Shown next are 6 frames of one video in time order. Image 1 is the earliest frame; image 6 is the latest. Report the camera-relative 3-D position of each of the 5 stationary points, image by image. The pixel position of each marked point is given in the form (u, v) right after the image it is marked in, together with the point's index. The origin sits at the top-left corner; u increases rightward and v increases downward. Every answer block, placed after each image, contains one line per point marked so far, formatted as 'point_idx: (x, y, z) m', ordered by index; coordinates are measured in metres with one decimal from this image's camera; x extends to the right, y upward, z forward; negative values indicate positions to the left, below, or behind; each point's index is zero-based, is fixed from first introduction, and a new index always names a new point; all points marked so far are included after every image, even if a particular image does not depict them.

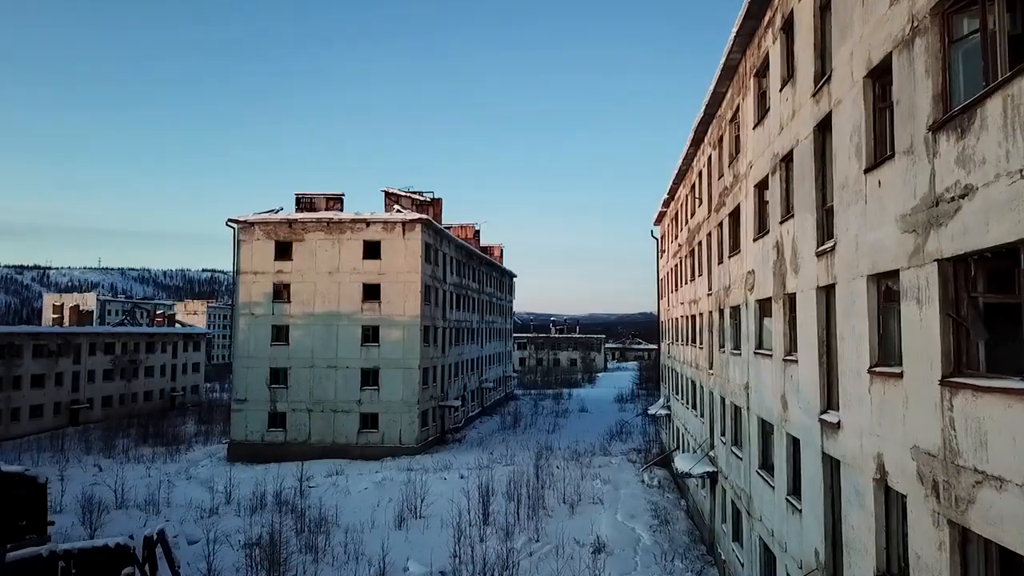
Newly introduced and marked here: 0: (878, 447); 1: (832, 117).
0: (+4.1, -1.8, +7.6) m
1: (+4.4, +2.4, +9.3) m
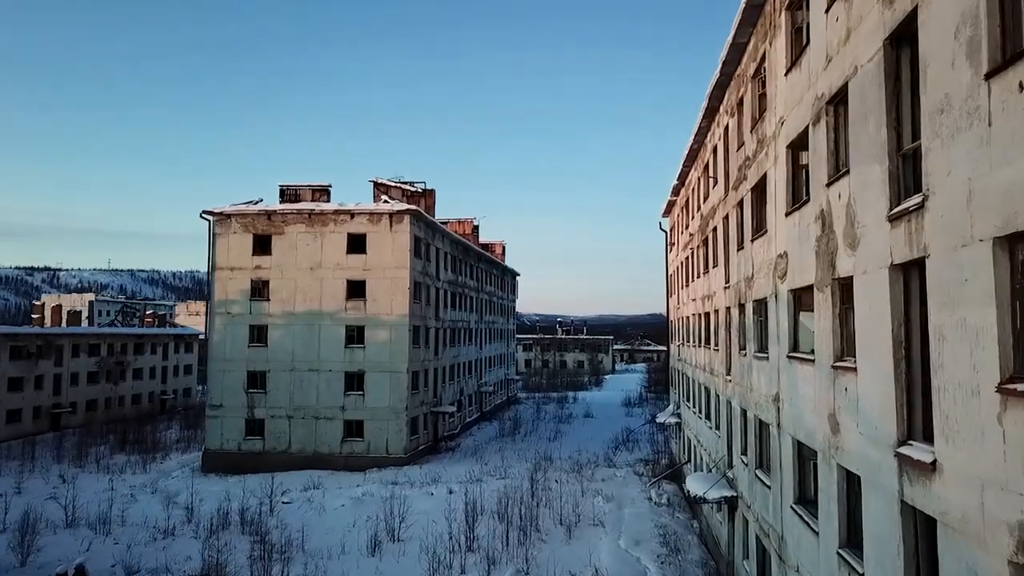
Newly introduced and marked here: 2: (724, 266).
0: (+3.5, -1.6, +4.7) m
1: (+3.9, +2.6, +6.4) m
2: (+5.6, +0.6, +17.9) m
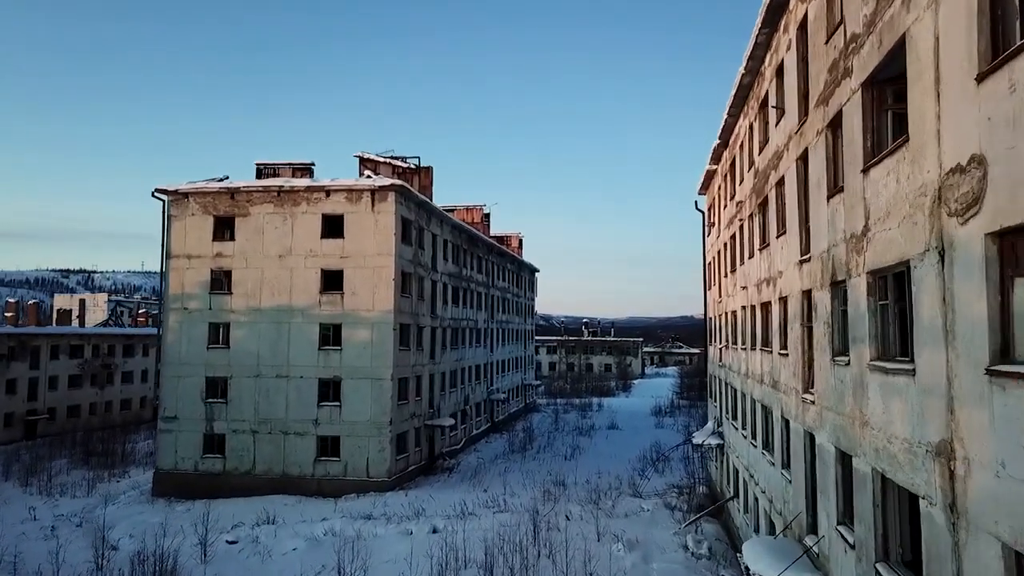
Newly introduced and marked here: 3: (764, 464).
0: (+2.5, -1.1, -1.1) m
1: (+2.9, +3.1, +0.7) m
2: (+5.1, +1.0, +12.1) m
3: (+5.8, -4.0, +15.6) m
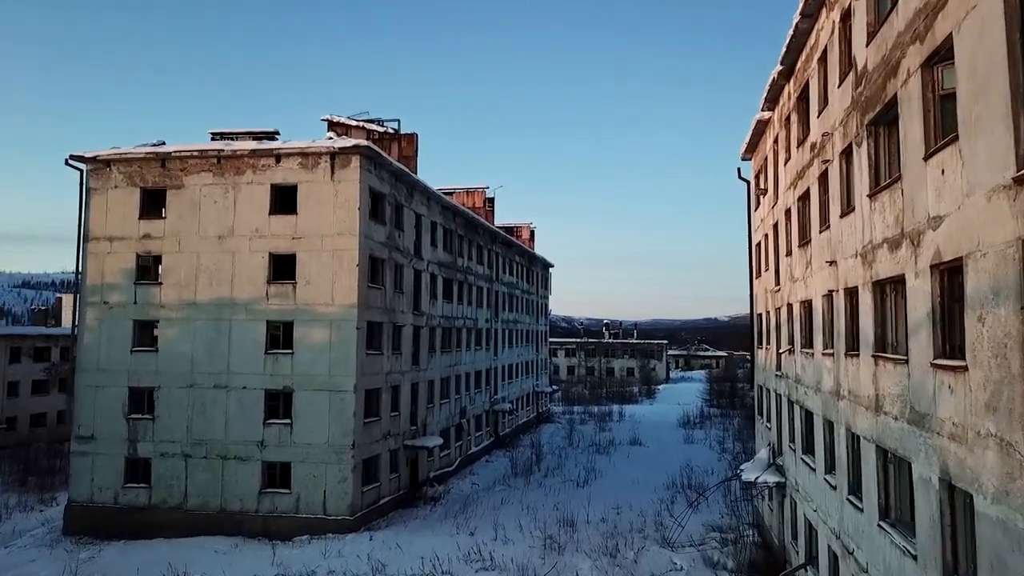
0: (+1.3, -0.6, -7.1) m
1: (+1.8, +3.6, -5.3) m
2: (+4.4, +1.5, +6.0) m
3: (+5.2, -3.6, +9.4) m
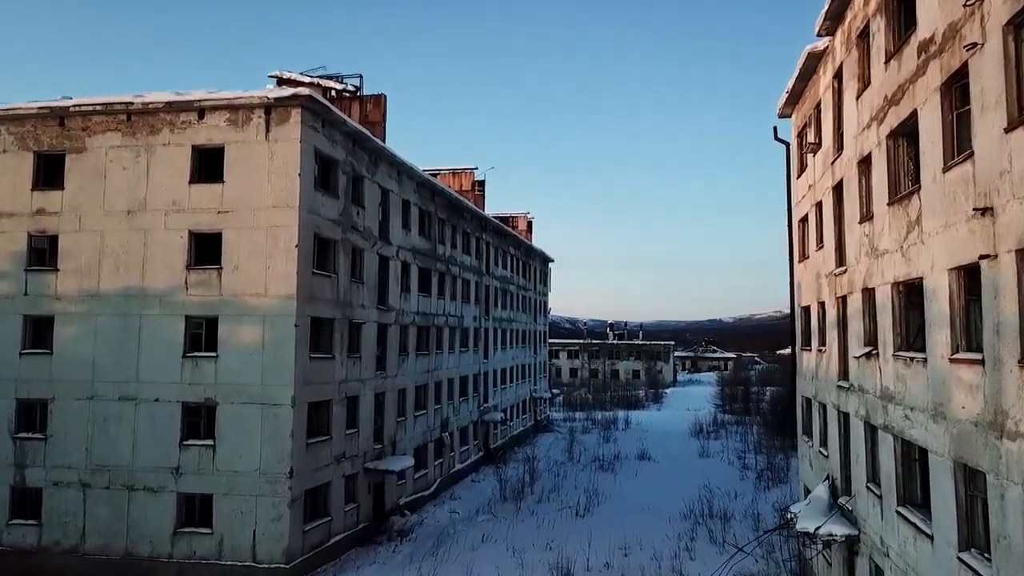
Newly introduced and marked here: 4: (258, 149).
0: (+0.6, -0.1, -11.8) m
1: (+1.1, +4.0, -10.0) m
2: (+3.8, +1.9, +1.3) m
3: (+4.6, -3.2, +4.7) m
4: (-6.9, +3.8, +18.4) m
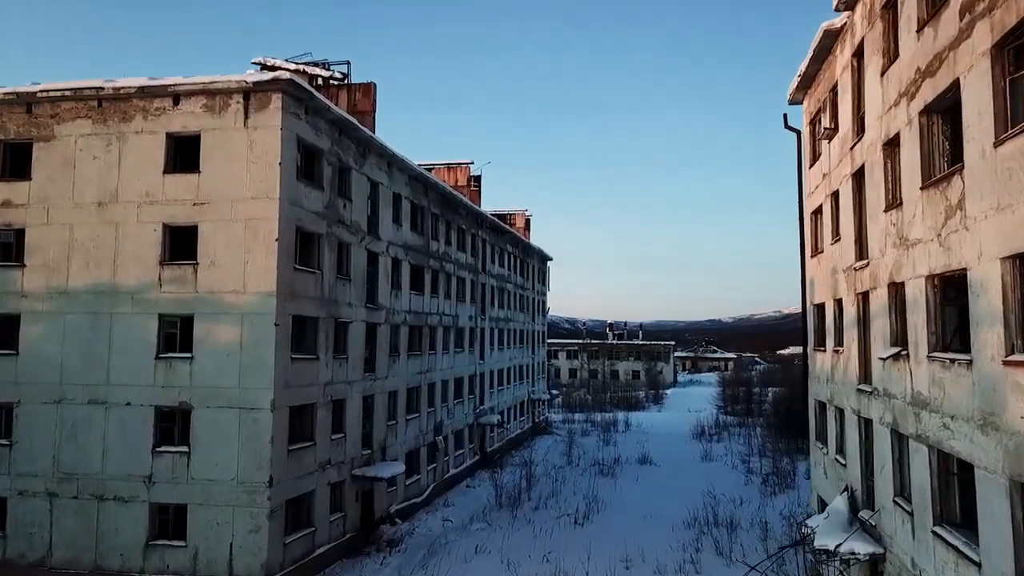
0: (+0.5, 0.0, -12.9) m
1: (+0.9, +4.1, -11.1) m
2: (+3.6, +2.0, +0.2) m
3: (+4.5, -3.1, +3.6) m
4: (-7.1, +3.9, +17.3) m
